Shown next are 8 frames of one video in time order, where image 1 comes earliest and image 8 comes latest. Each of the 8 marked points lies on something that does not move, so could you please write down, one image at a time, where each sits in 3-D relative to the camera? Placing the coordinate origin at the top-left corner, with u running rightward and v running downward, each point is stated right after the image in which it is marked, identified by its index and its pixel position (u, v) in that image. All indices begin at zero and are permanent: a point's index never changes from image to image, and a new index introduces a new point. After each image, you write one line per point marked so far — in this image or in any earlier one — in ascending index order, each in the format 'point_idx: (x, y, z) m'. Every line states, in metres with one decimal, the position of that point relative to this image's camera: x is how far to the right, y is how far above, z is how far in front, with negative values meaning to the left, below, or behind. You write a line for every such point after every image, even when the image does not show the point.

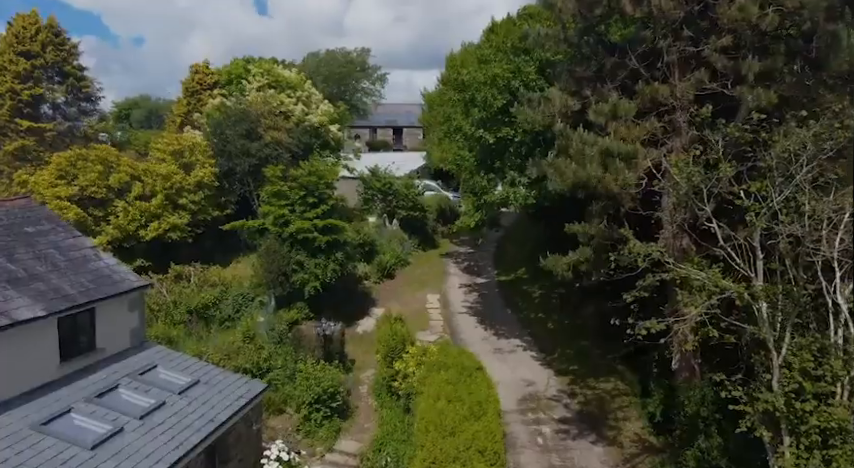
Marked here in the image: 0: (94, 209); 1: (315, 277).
0: (-10.1, +0.8, +17.4) m
1: (-2.6, -1.0, +13.6) m
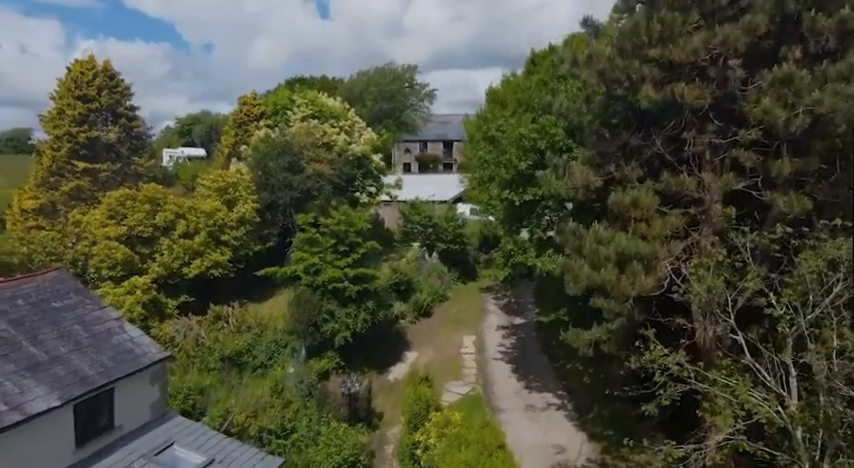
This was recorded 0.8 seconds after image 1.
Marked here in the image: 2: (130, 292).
0: (-9.0, -0.4, +18.0) m
1: (-1.9, -2.2, +13.6) m
2: (-8.6, -1.7, +16.8) m
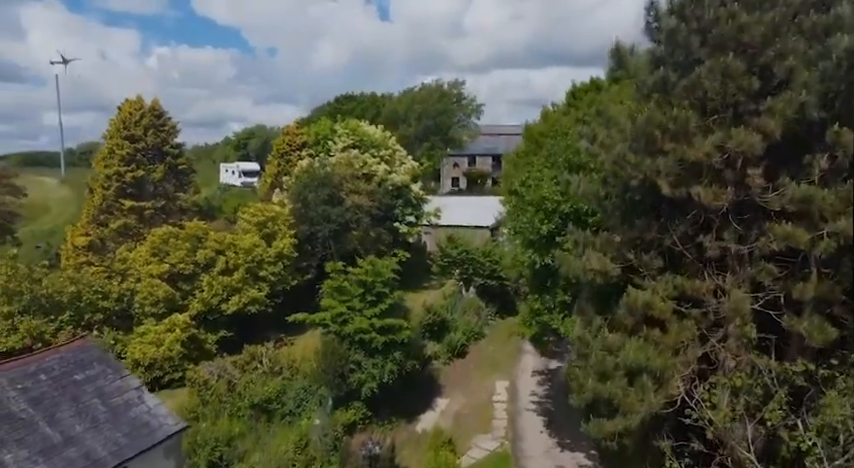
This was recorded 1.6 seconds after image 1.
0: (-7.9, -1.6, +18.6) m
1: (-1.3, -3.3, +13.5) m
2: (-7.7, -2.9, +17.3) m
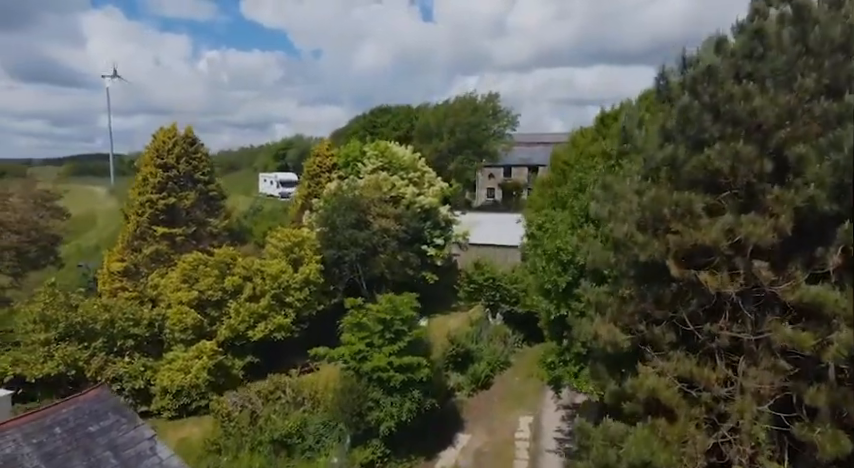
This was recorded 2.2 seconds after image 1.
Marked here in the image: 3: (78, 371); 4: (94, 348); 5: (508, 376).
0: (-7.1, -2.5, +18.9) m
1: (-0.8, -4.2, +13.4) m
2: (-7.0, -3.8, +17.6) m
3: (-10.1, -4.0, +16.7) m
4: (-9.8, -3.4, +17.1) m
5: (+2.6, -4.7, +18.9) m
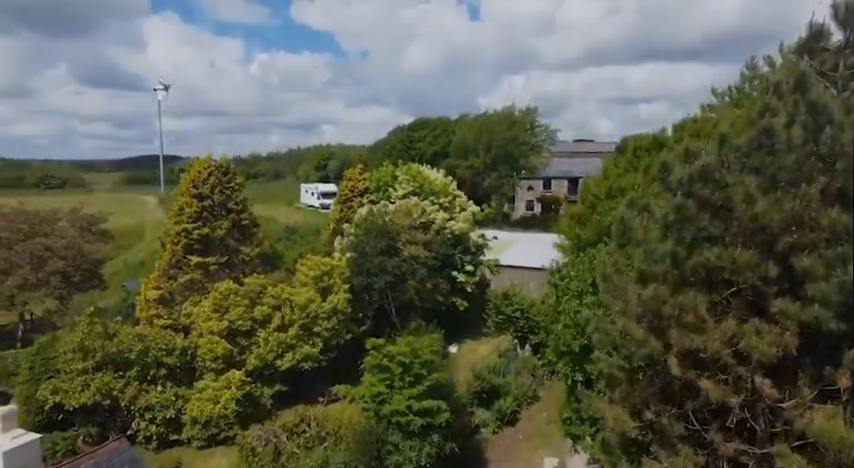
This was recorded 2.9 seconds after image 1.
0: (-6.3, -3.5, +19.3) m
1: (-0.4, -5.2, +13.3) m
2: (-6.2, -4.8, +18.0) m
3: (-9.4, -5.0, +17.3) m
4: (-9.1, -4.4, +17.6) m
5: (+3.5, -5.7, +18.5) m
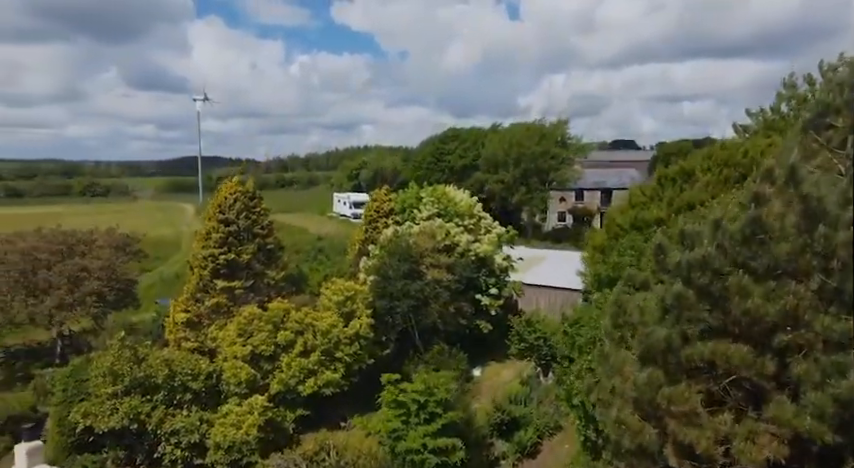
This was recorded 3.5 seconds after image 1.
0: (-5.6, -4.4, +19.6) m
1: (-0.1, -6.1, +13.2) m
2: (-5.6, -5.7, +18.3) m
3: (-8.8, -5.9, +17.8) m
4: (-8.5, -5.3, +18.1) m
5: (+4.1, -6.6, +18.3) m
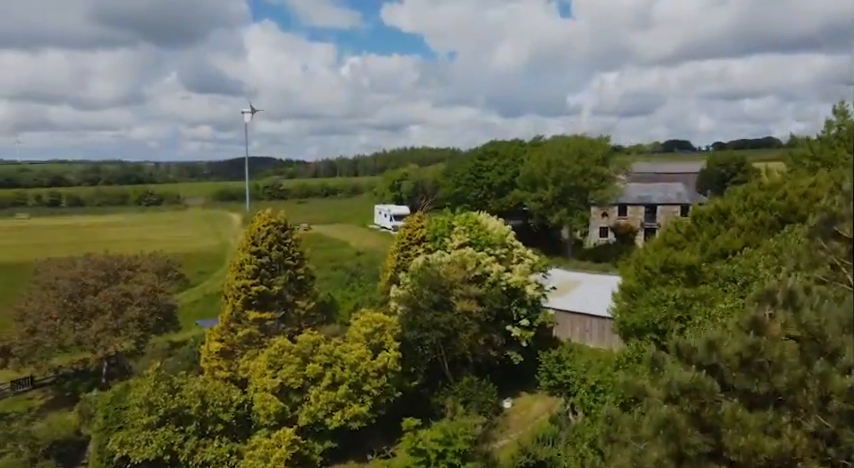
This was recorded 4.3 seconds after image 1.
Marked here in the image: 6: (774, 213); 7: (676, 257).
0: (-4.7, -5.6, +19.9) m
1: (+0.3, -7.2, +13.2) m
2: (-4.8, -6.8, +18.6) m
3: (-8.1, -7.0, +18.3) m
4: (-7.7, -6.4, +18.6) m
5: (+4.9, -7.9, +17.8) m
6: (+9.4, +0.6, +15.6) m
7: (+6.8, -0.6, +15.9) m
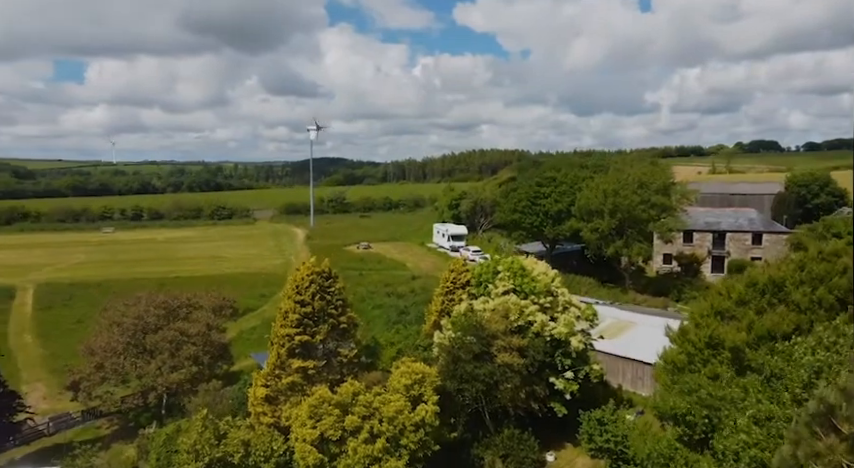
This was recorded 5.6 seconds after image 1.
0: (-3.4, -7.5, +20.3) m
1: (+0.8, -9.1, +13.0) m
2: (-3.7, -8.7, +19.0) m
3: (-7.0, -8.8, +19.1) m
4: (-6.6, -8.3, +19.3) m
5: (+5.8, -9.8, +17.1) m
6: (+10.2, -1.4, +14.5) m
7: (+7.6, -2.6, +15.1) m
